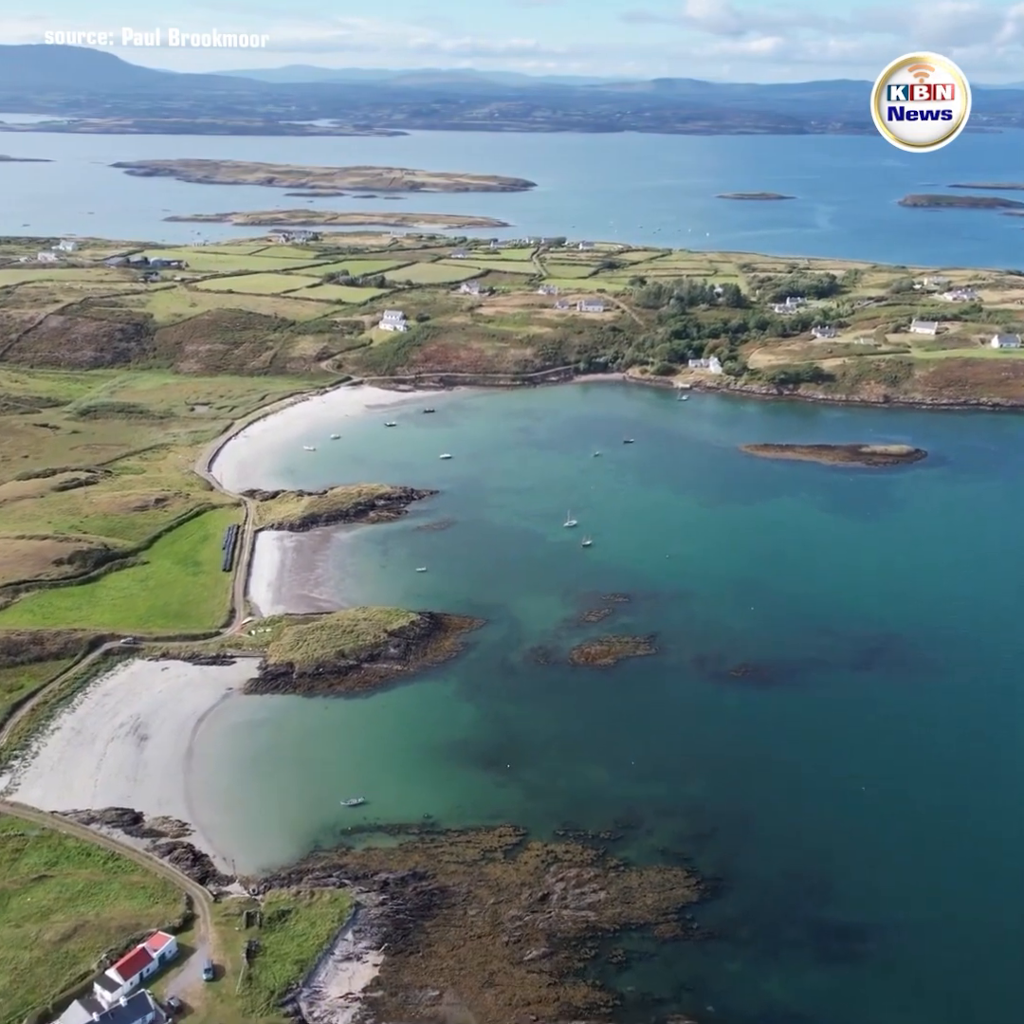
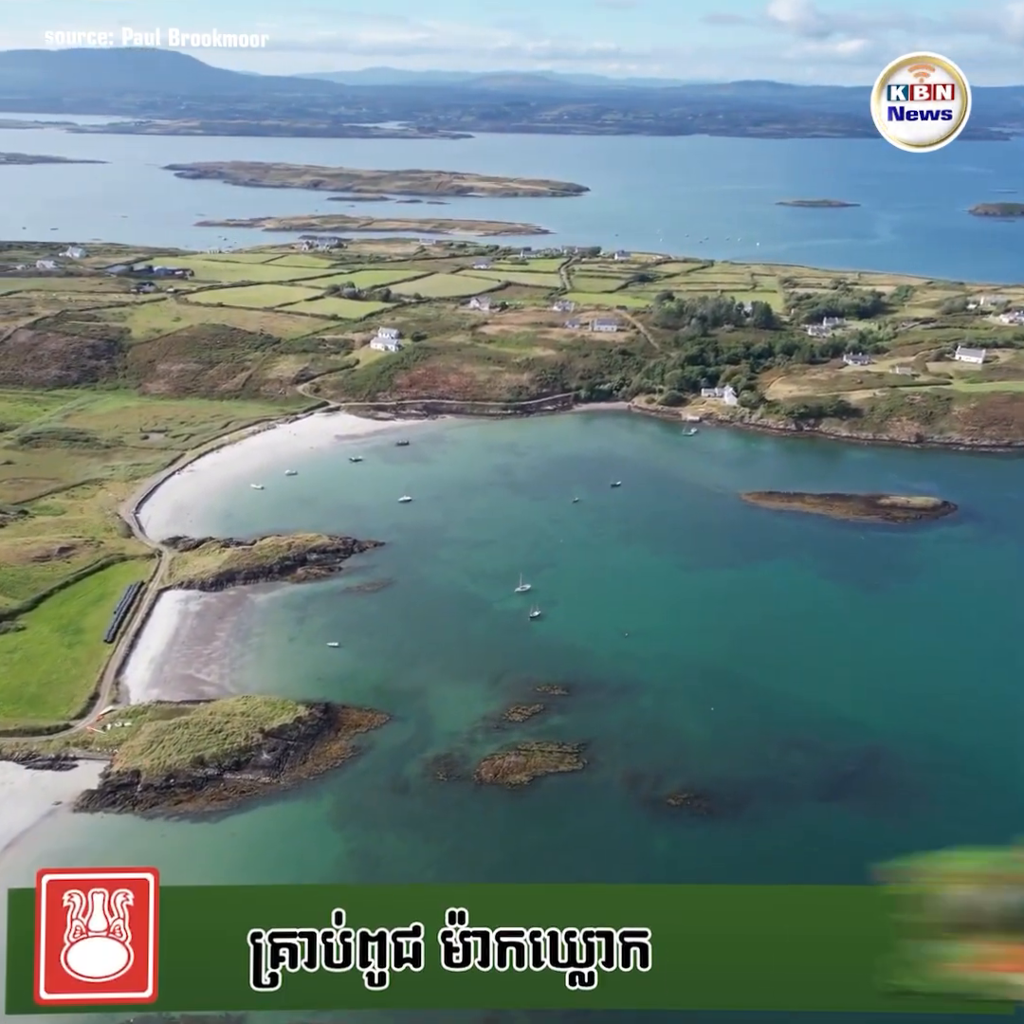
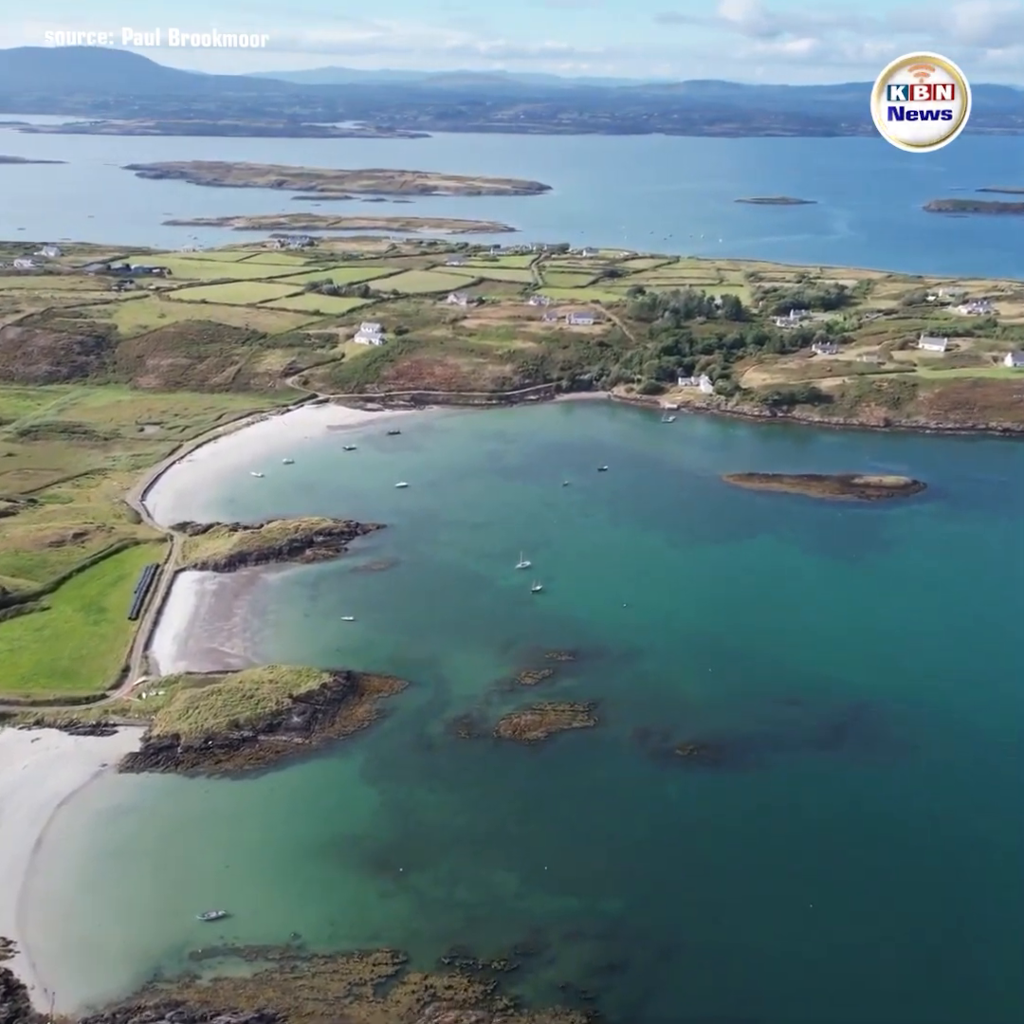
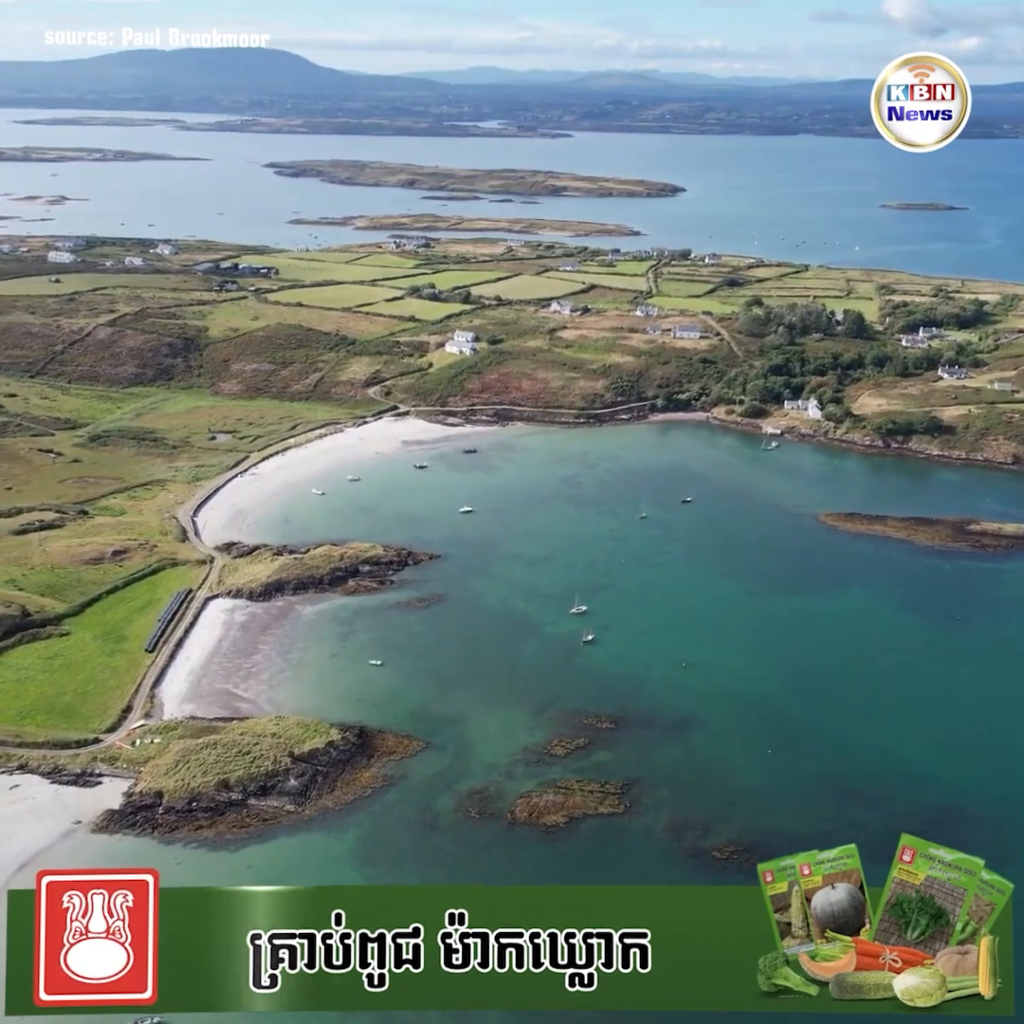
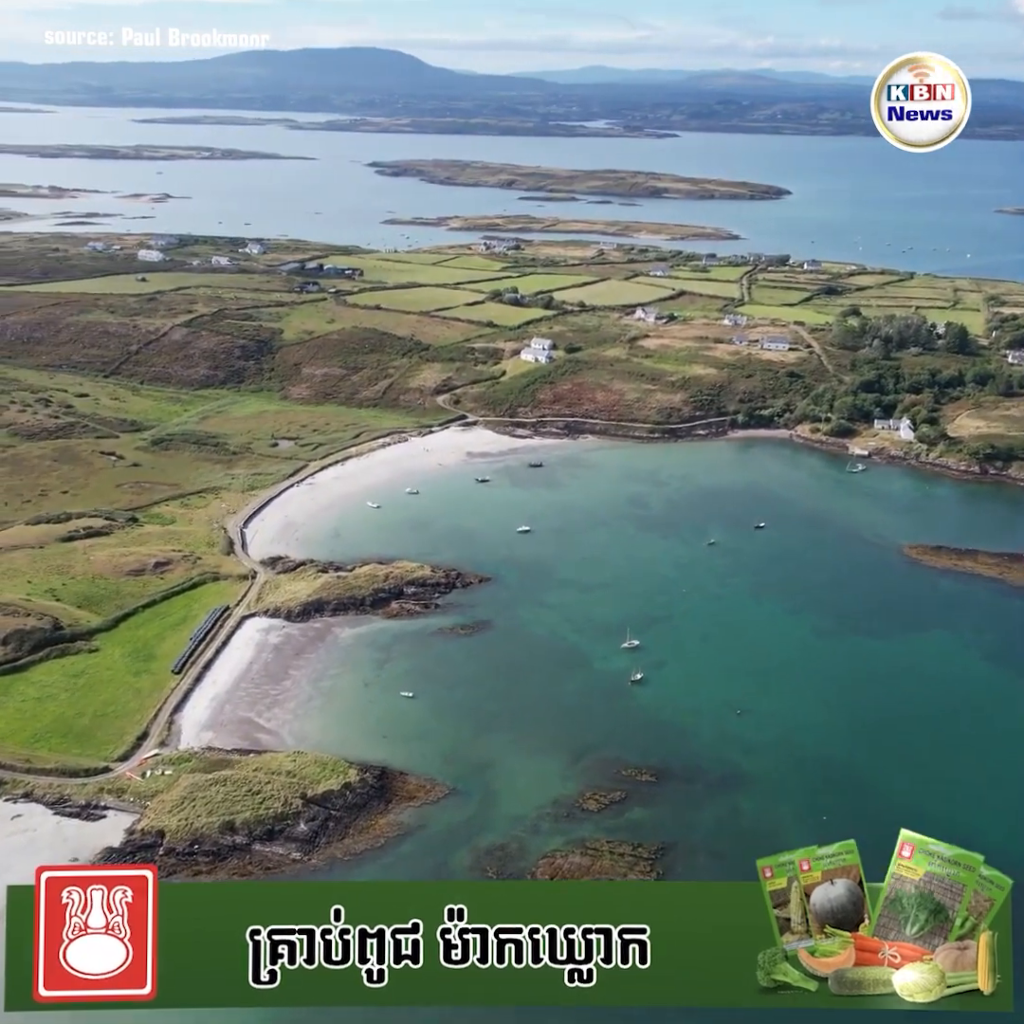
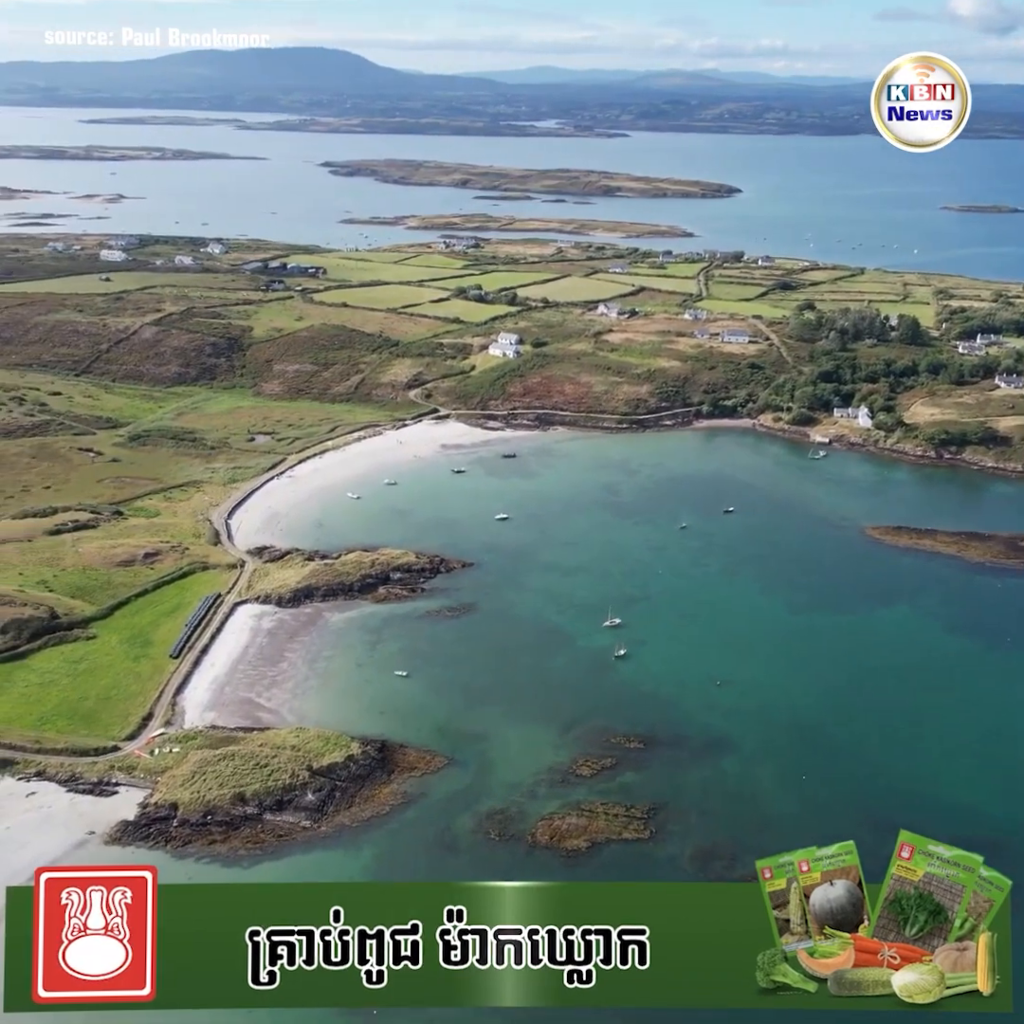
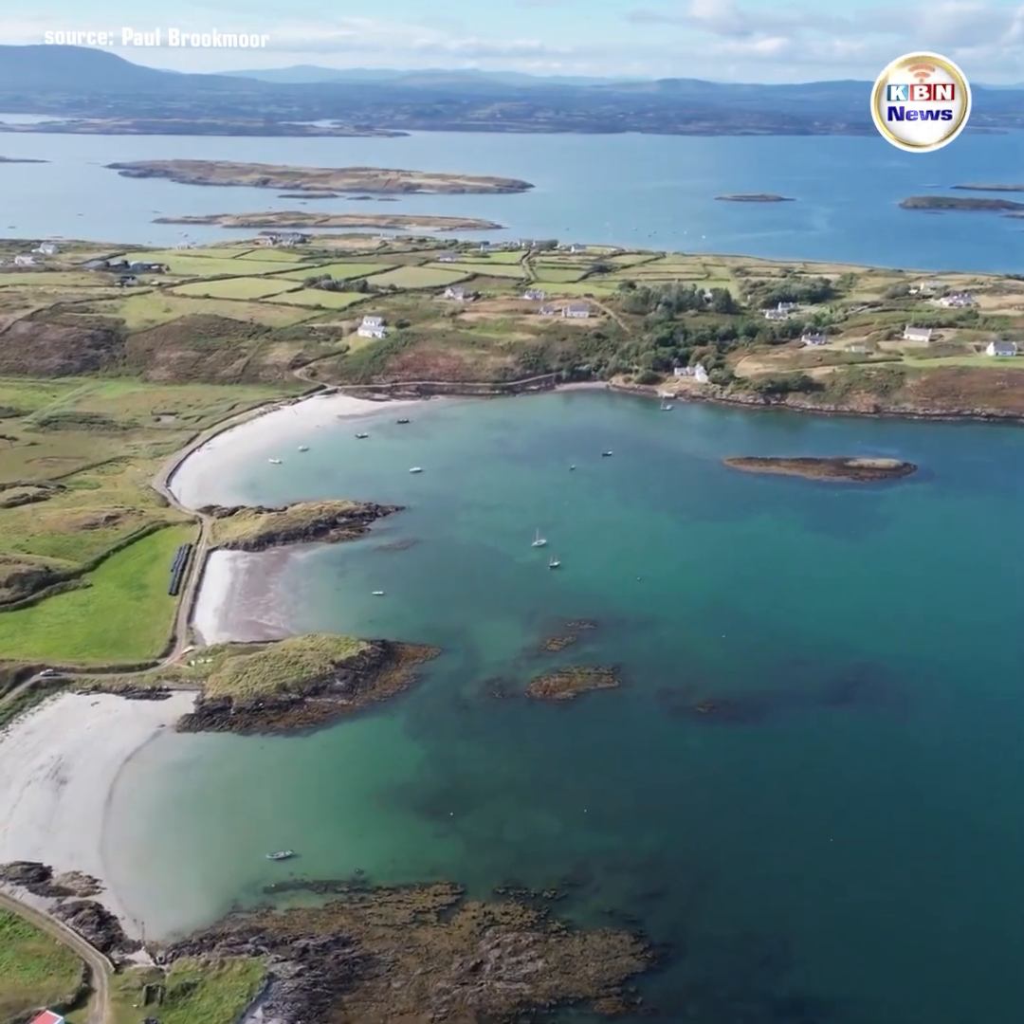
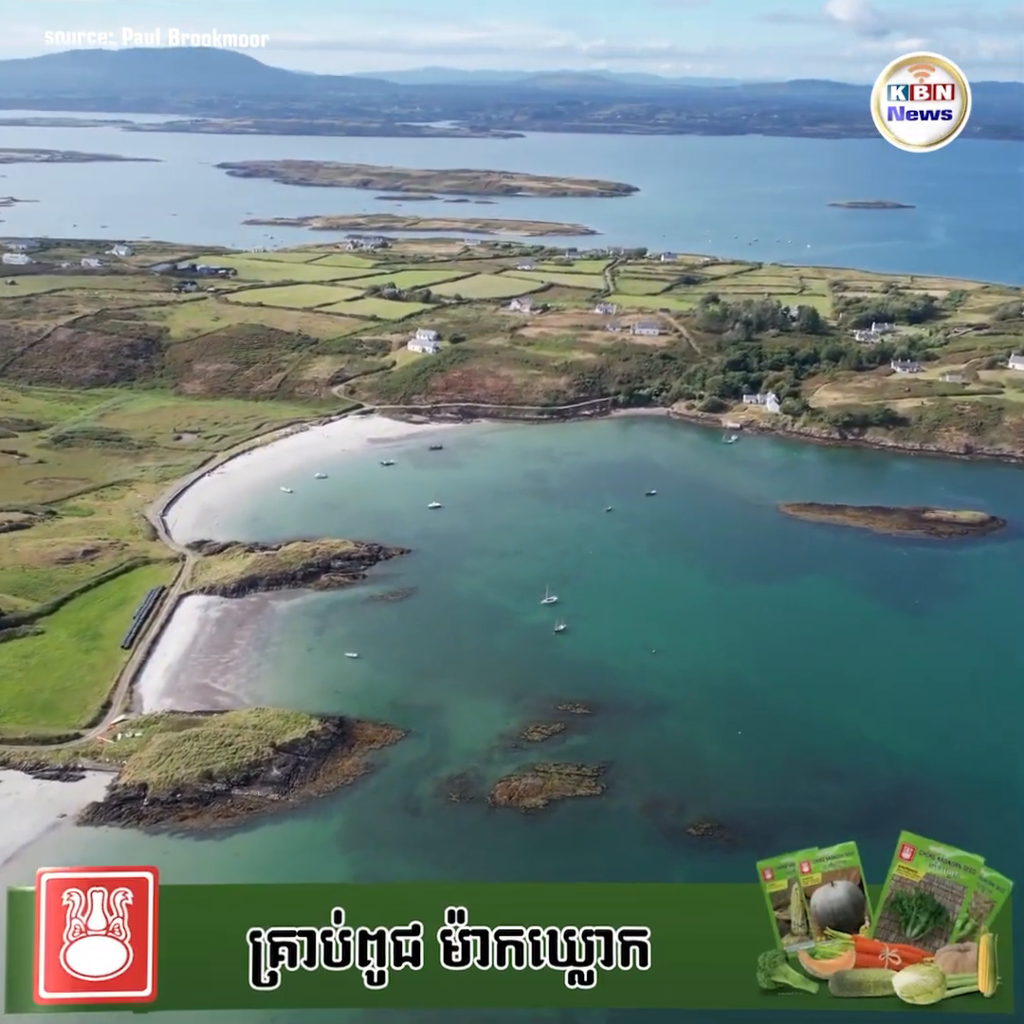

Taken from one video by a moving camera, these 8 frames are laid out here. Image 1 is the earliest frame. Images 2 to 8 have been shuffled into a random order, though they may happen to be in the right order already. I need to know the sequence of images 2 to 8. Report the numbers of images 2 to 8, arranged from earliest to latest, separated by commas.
7, 3, 2, 8, 4, 6, 5
